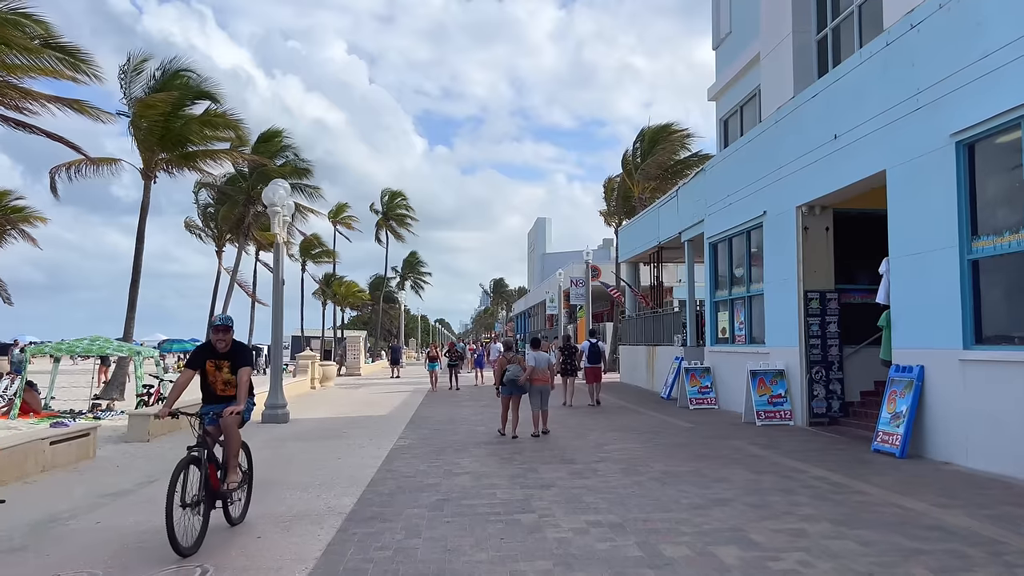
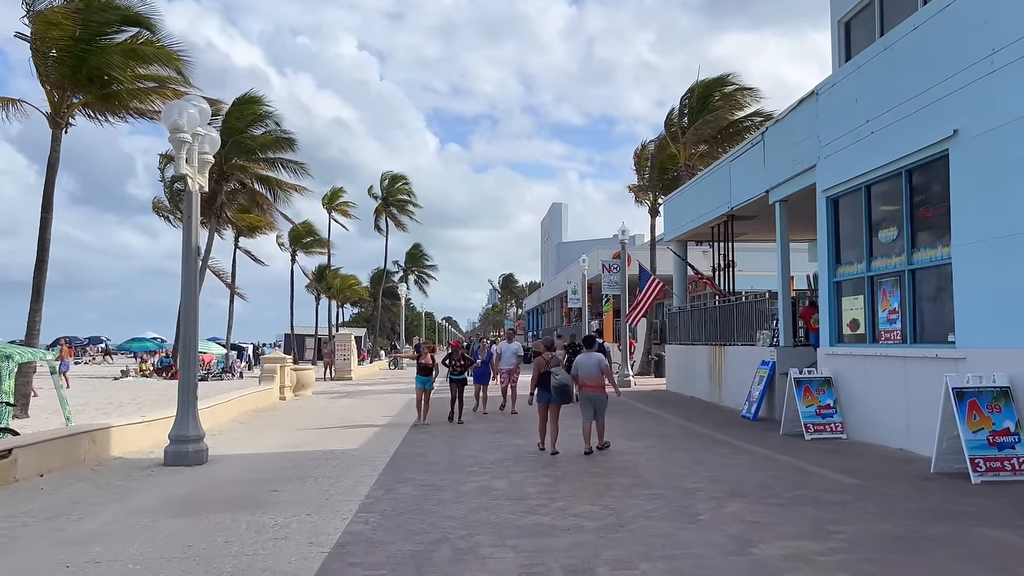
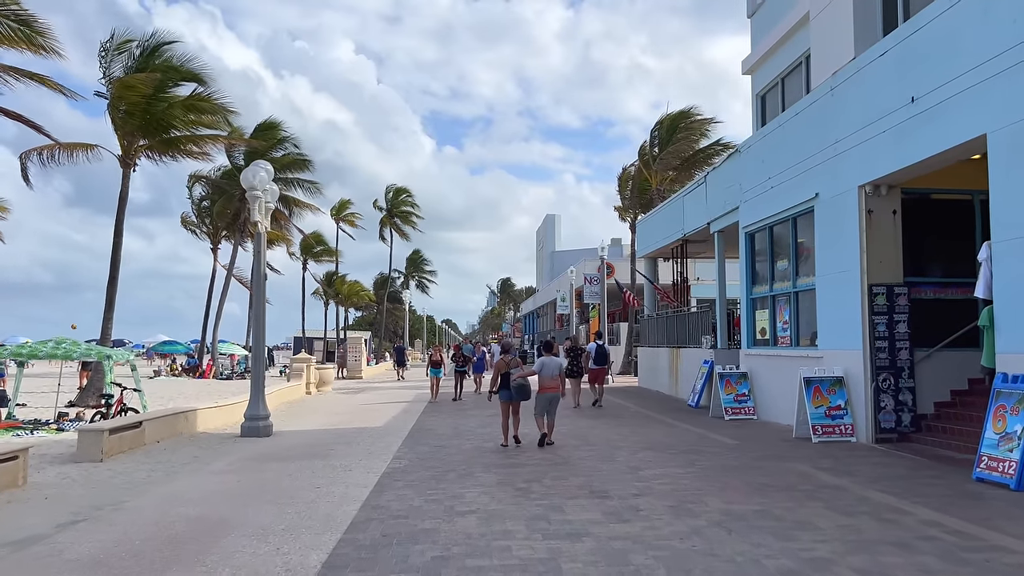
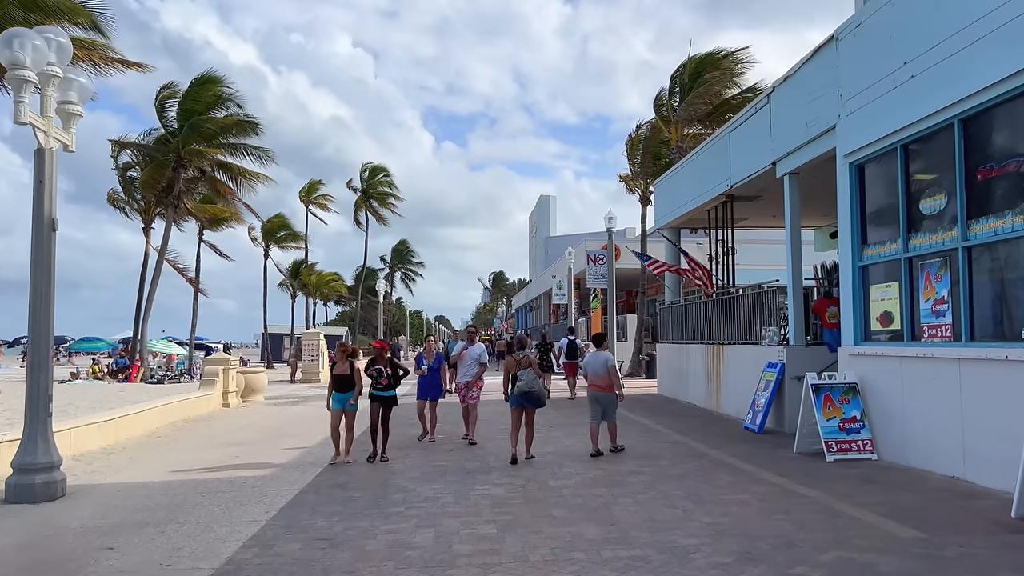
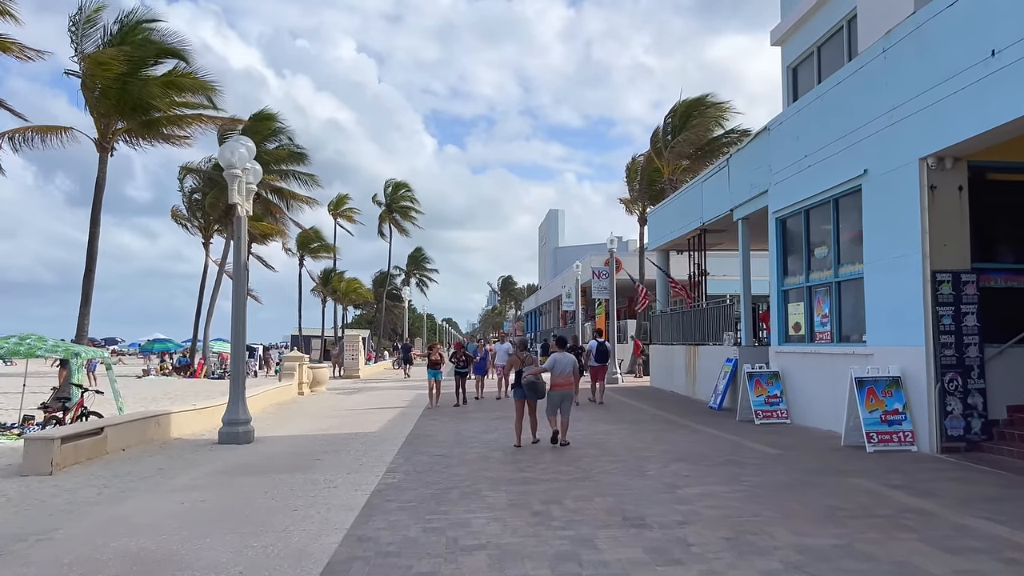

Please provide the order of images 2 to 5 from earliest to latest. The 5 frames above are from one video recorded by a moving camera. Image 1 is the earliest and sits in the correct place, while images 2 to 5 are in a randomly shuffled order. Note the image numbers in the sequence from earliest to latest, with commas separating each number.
3, 5, 2, 4
